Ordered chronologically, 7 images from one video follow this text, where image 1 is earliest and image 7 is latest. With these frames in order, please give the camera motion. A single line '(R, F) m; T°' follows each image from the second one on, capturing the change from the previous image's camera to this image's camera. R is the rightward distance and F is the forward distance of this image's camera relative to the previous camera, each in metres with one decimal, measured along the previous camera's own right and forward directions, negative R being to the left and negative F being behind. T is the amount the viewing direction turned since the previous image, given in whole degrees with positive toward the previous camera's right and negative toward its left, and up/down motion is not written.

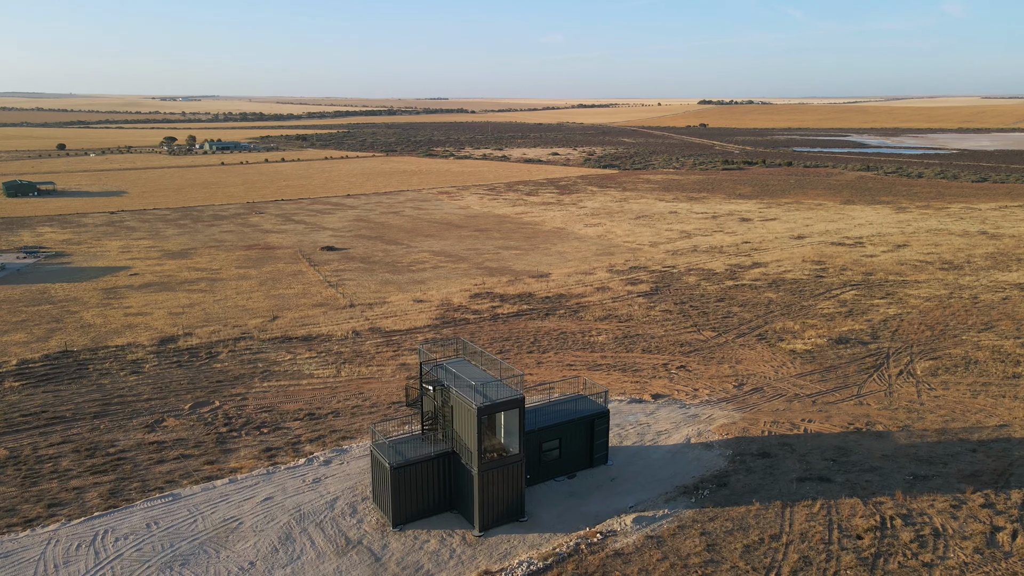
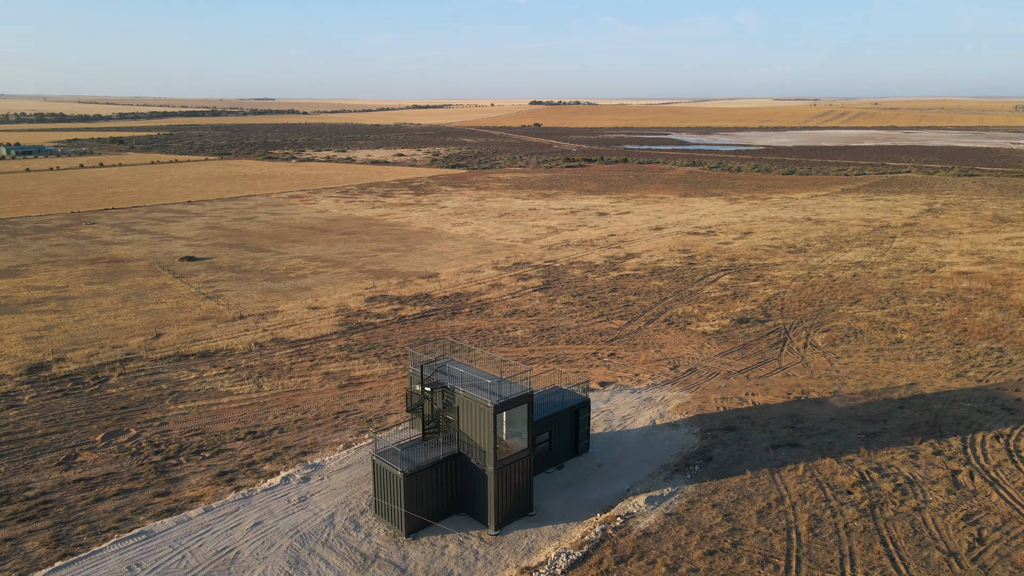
(-2.4, +0.3) m; +12°
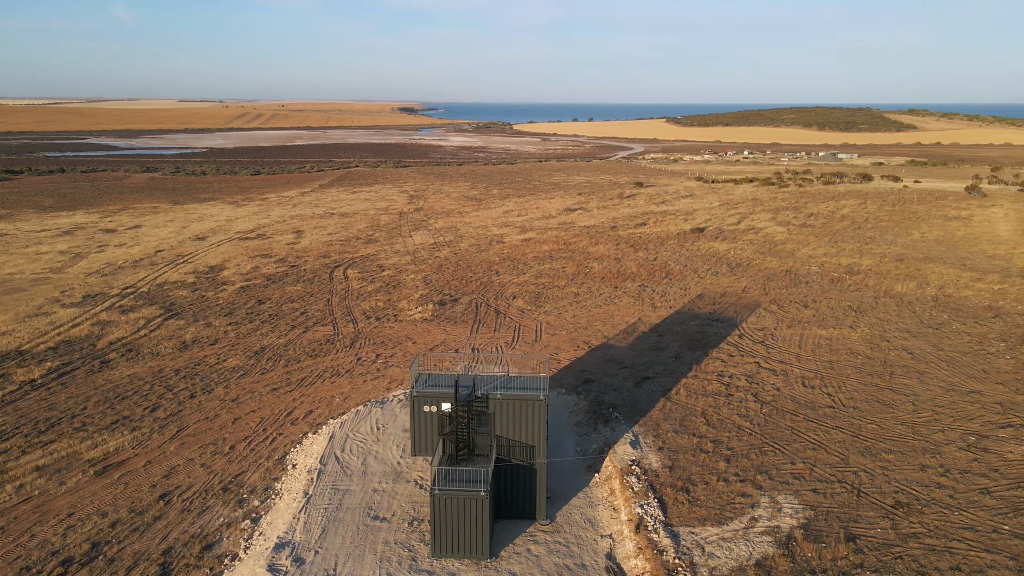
(-7.3, +2.7) m; +41°
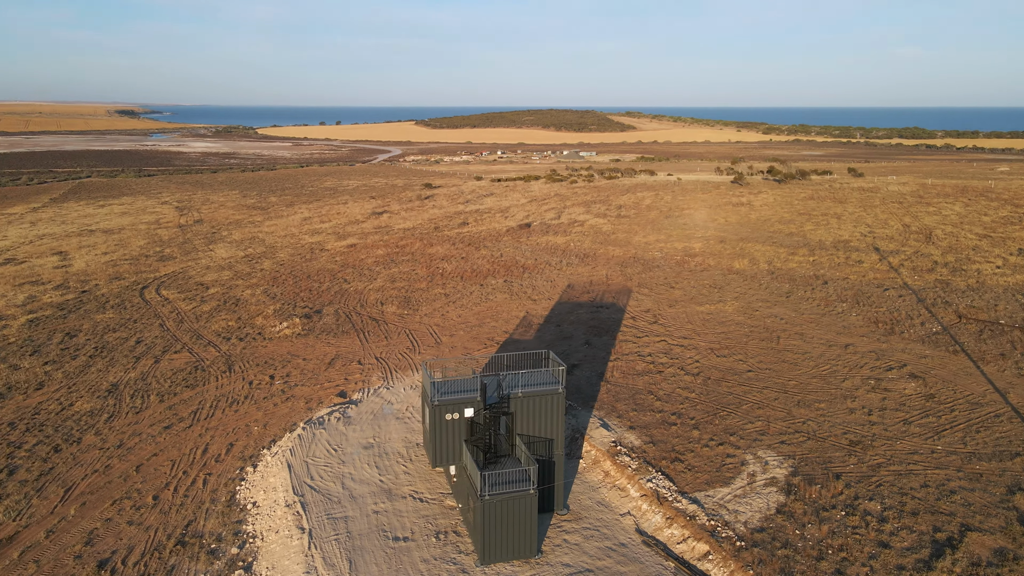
(-3.5, +0.5) m; +19°
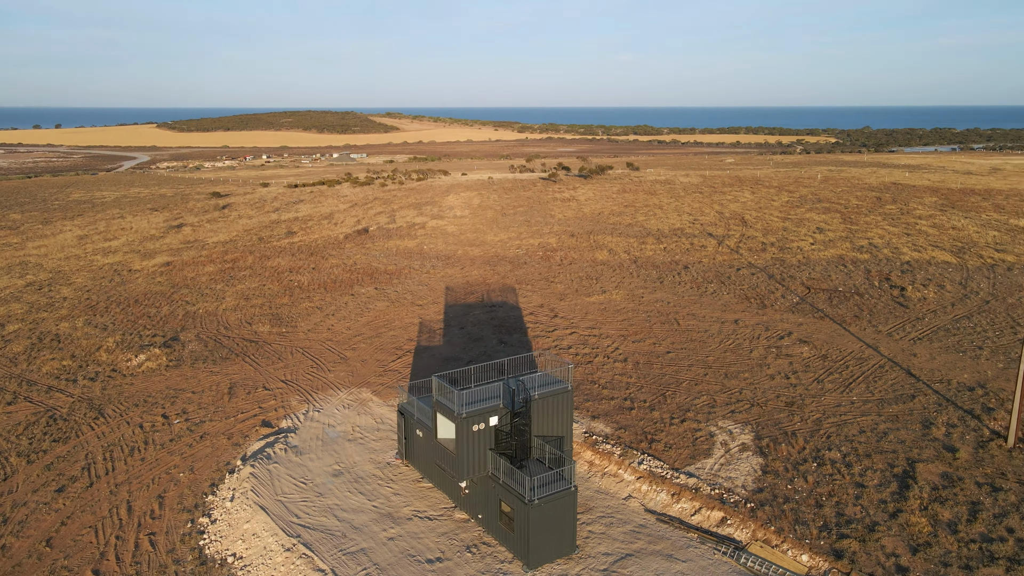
(-3.3, +0.5) m; +18°
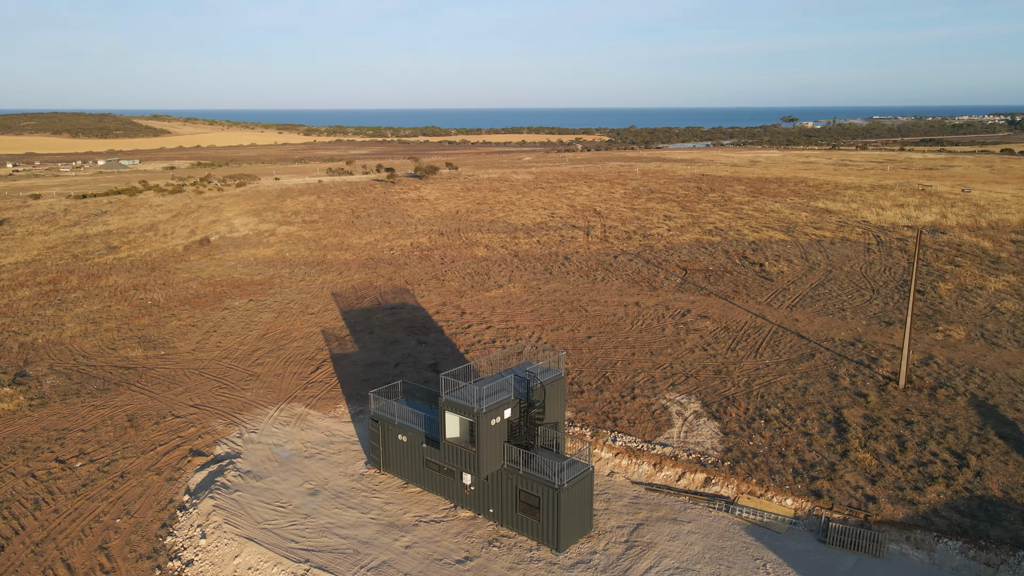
(-2.9, +0.3) m; +16°
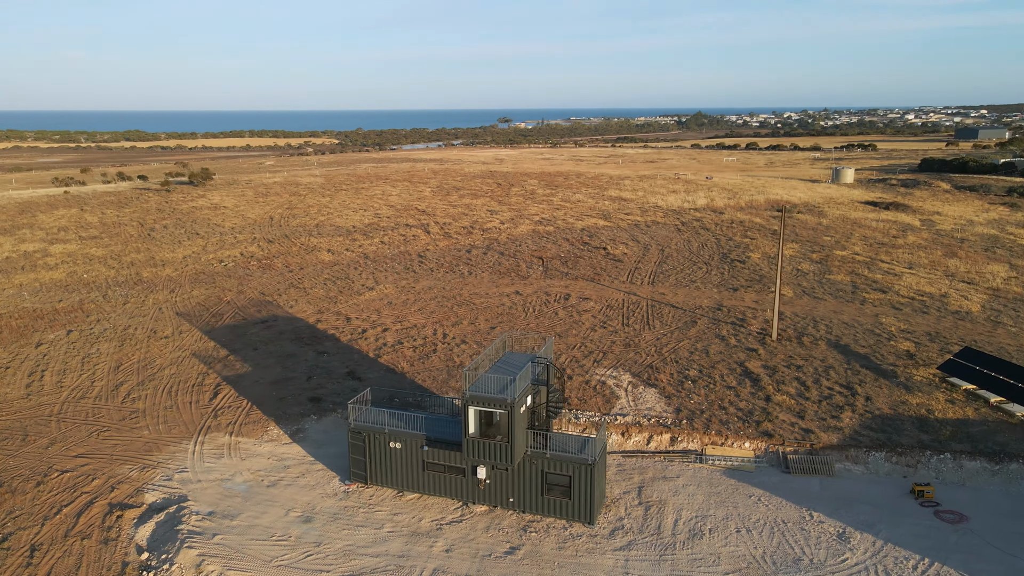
(-3.8, +0.5) m; +20°
